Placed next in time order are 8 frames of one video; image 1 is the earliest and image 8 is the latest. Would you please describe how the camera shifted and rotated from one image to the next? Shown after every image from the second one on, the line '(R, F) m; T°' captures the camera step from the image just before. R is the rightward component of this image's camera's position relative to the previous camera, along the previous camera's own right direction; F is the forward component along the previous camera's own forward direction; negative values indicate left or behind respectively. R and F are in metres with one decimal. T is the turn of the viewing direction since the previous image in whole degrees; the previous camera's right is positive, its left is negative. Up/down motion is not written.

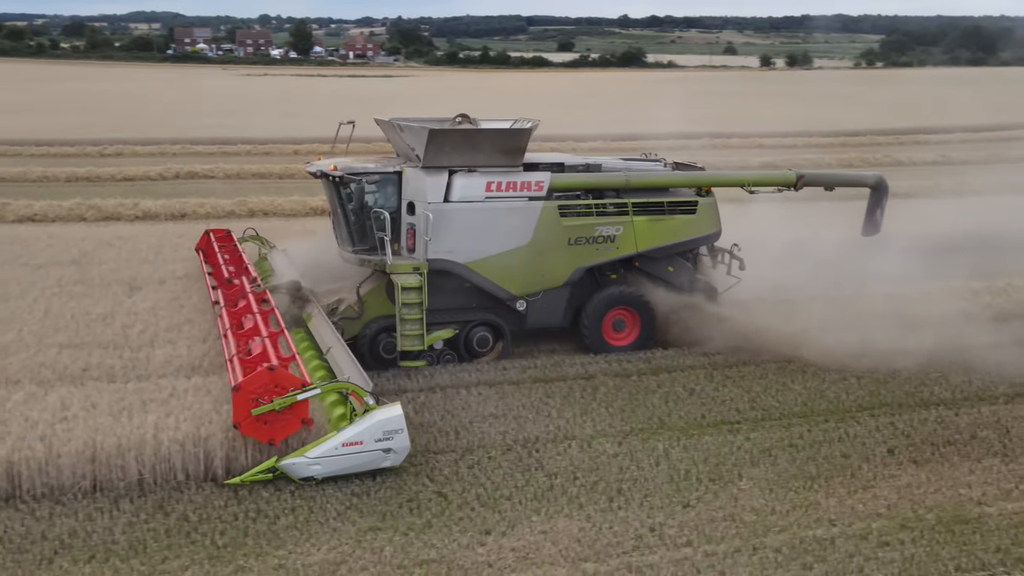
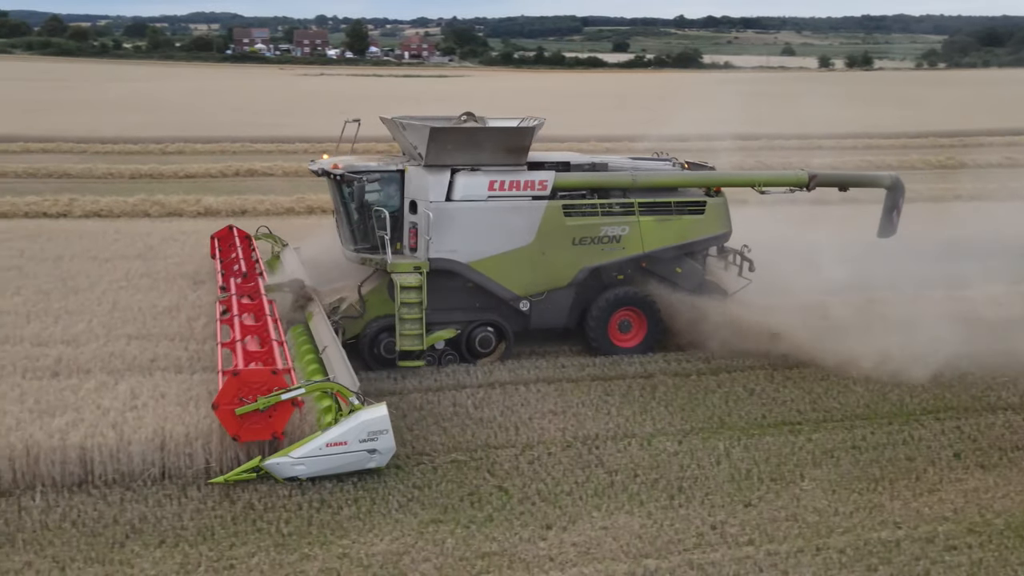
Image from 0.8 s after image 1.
(-0.1, 0.0) m; -3°
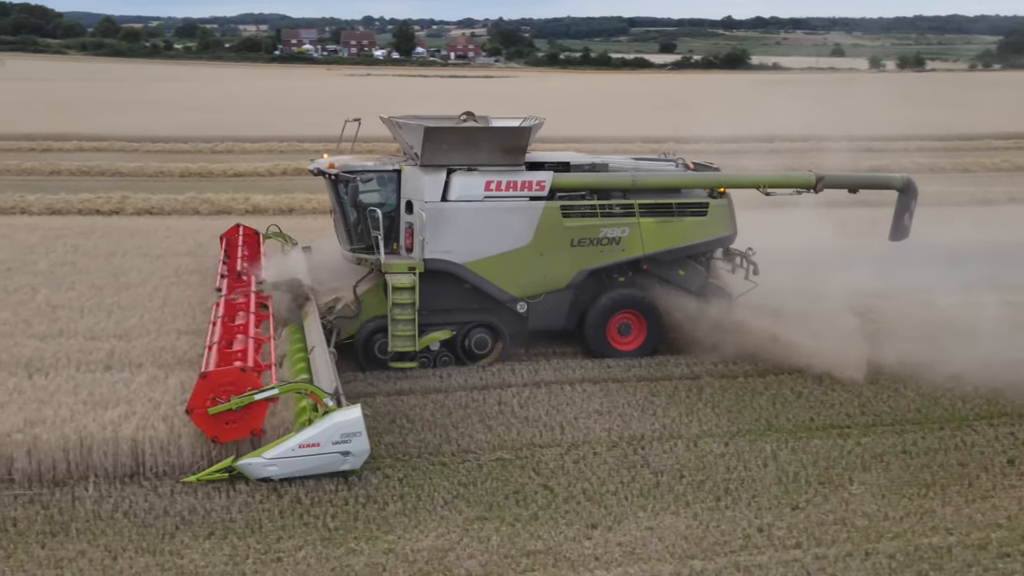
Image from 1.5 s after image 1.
(0.0, 0.0) m; -2°
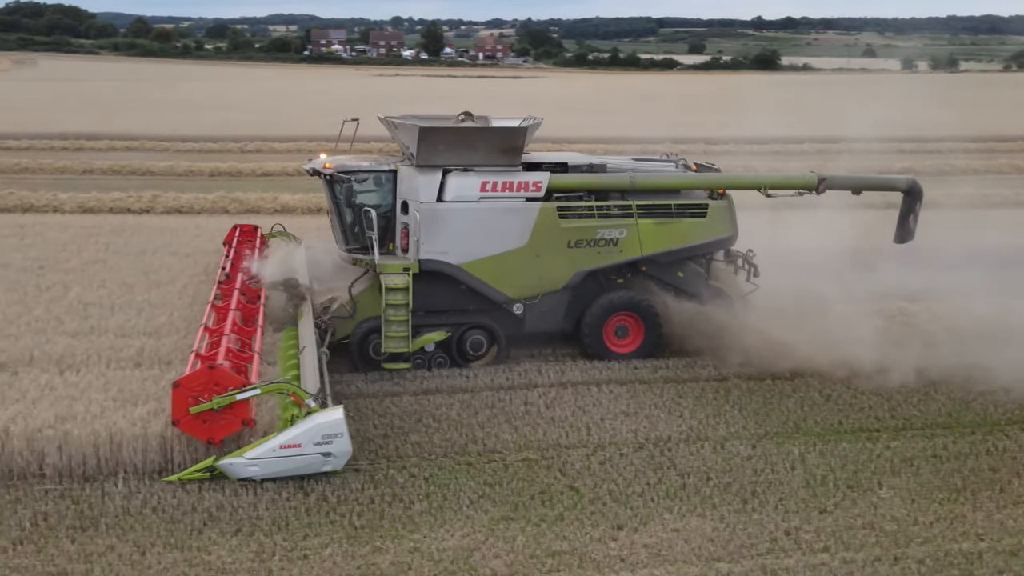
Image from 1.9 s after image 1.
(0.0, 0.0) m; -1°
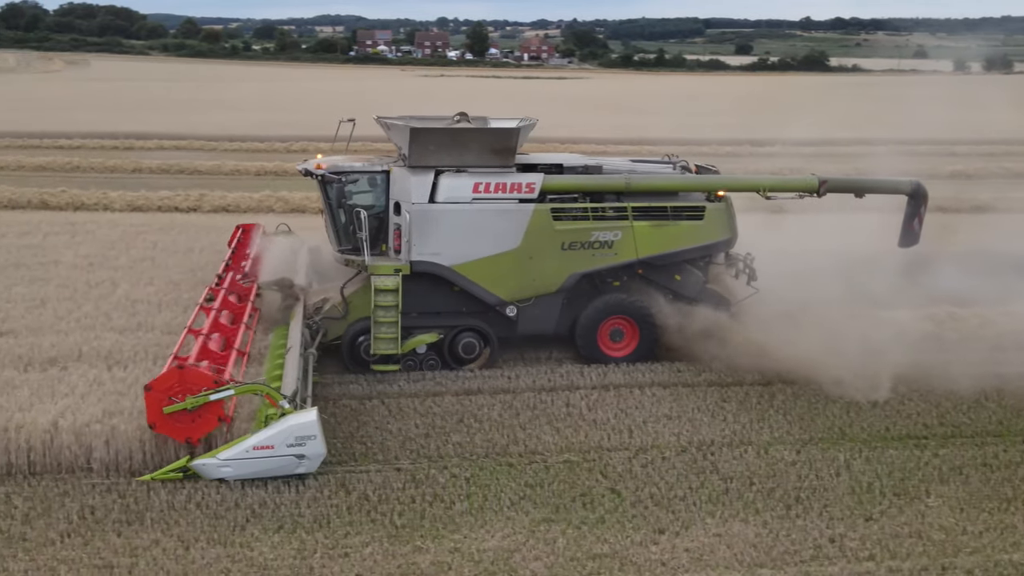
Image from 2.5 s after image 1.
(0.0, 0.0) m; -2°
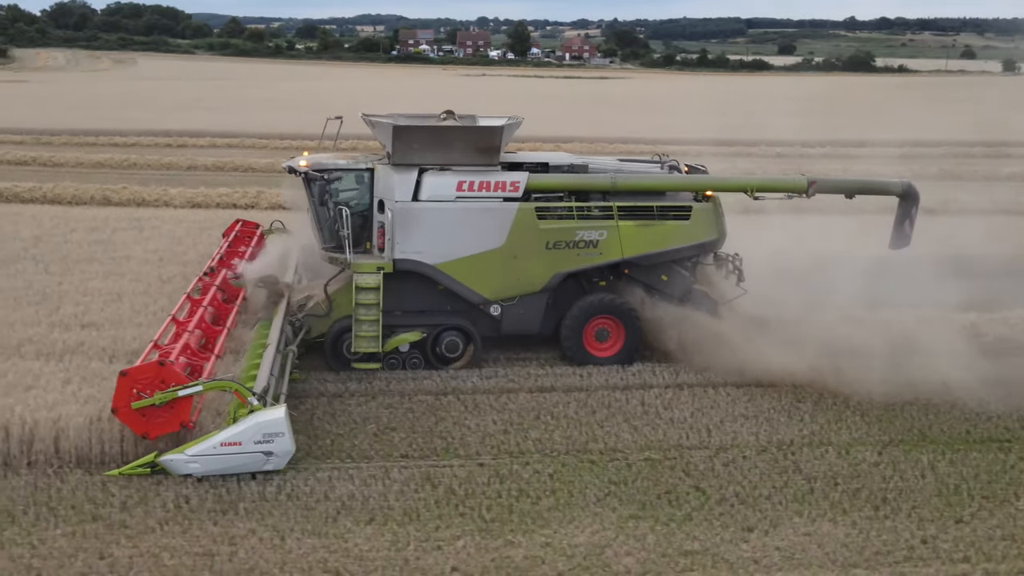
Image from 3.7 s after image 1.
(-0.2, 0.0) m; -2°
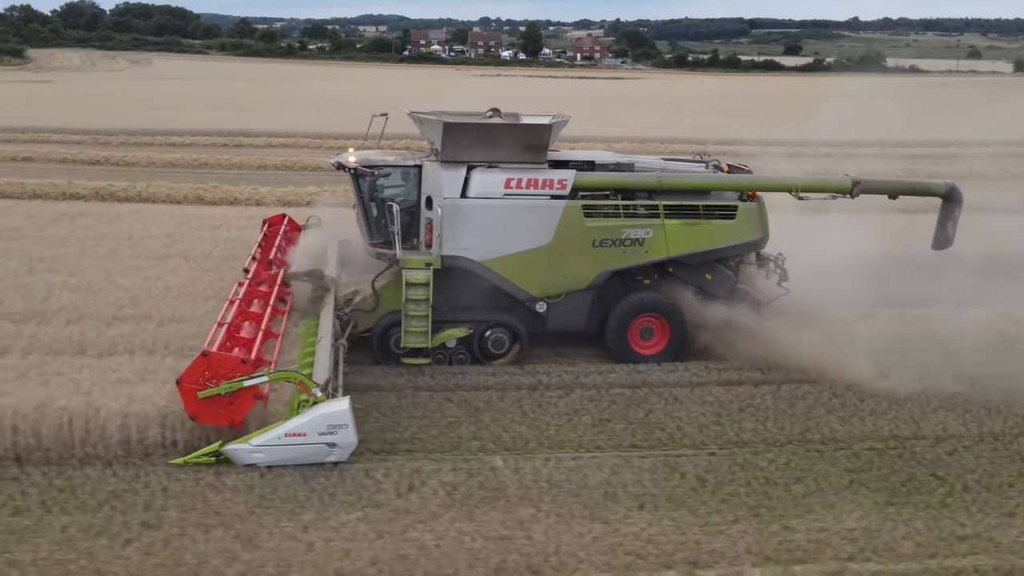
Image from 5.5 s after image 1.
(-1.2, -0.2) m; 0°
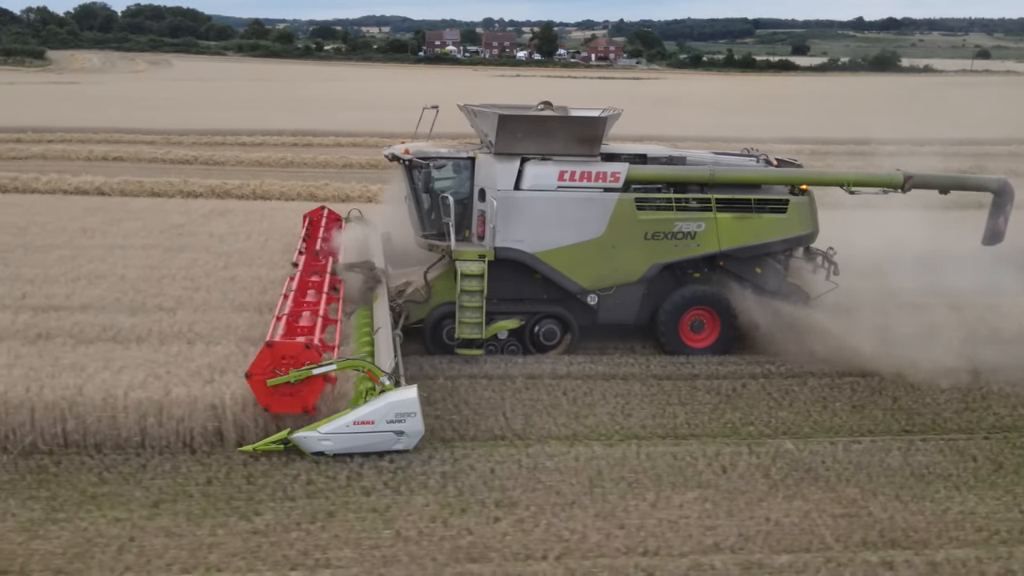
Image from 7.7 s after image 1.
(-1.5, -0.2) m; 0°
